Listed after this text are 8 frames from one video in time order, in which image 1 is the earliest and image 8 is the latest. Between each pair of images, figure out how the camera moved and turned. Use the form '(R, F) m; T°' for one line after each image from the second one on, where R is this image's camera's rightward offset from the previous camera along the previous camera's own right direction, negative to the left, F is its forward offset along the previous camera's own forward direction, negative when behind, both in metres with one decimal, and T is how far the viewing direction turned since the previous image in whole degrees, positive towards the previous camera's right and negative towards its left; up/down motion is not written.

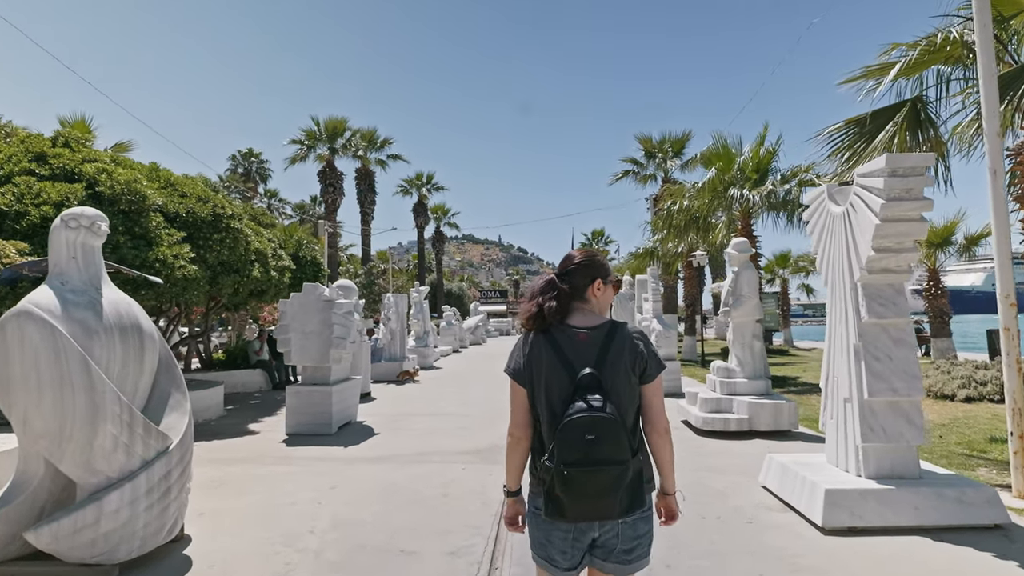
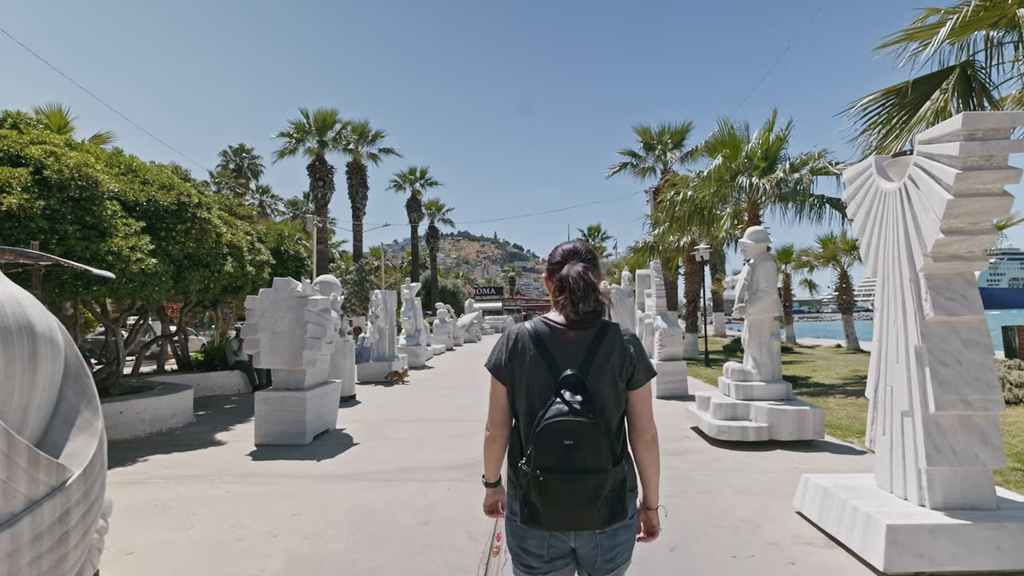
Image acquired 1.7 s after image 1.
(0.0, +0.7) m; 0°
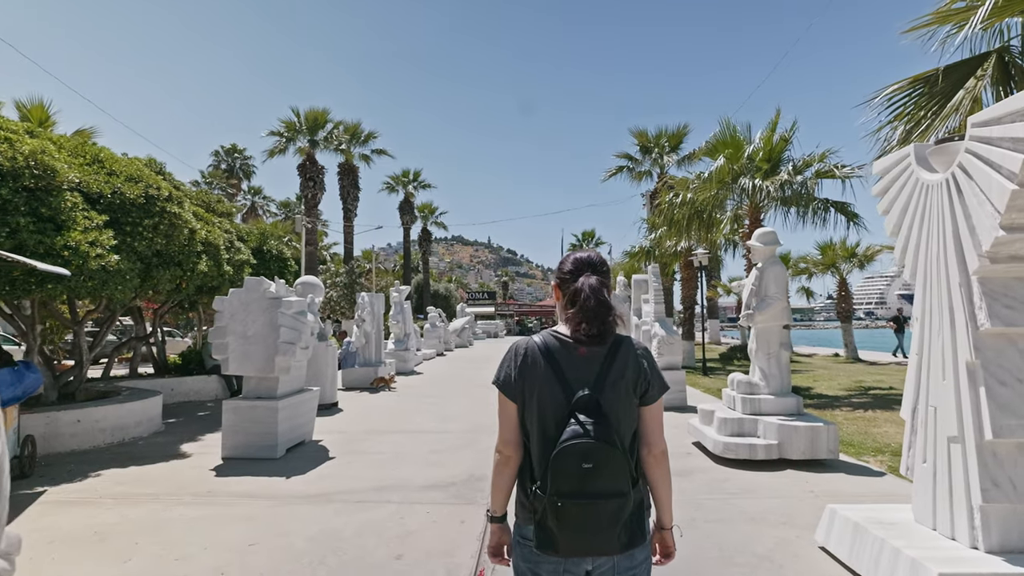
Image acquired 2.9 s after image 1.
(0.0, +0.5) m; +1°
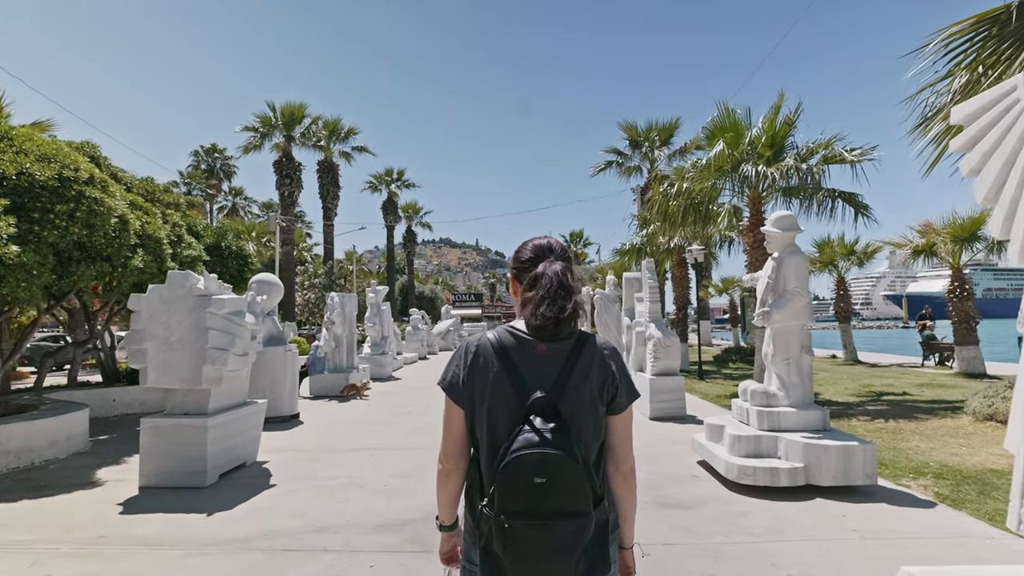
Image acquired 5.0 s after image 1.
(+0.1, +1.0) m; +1°
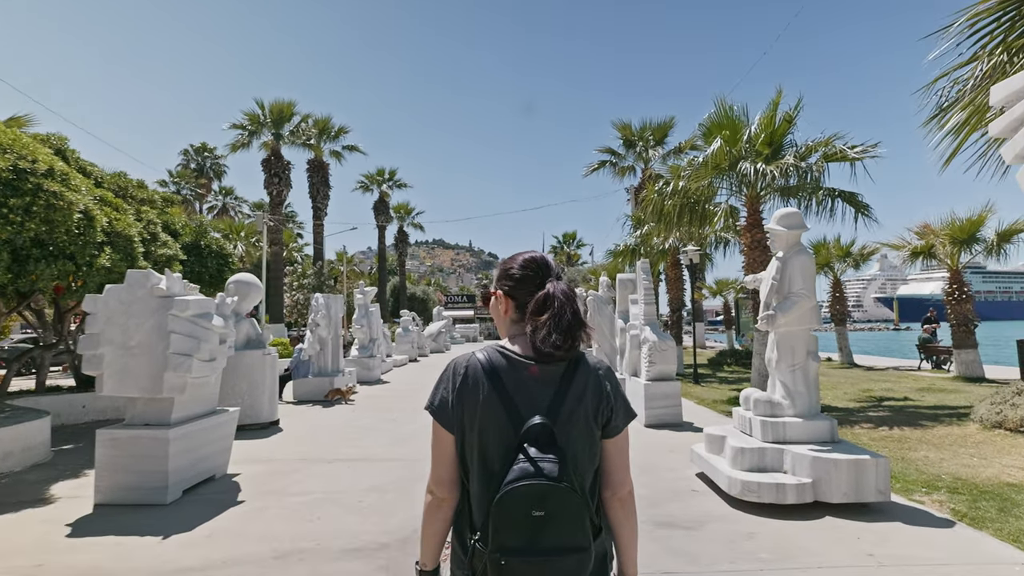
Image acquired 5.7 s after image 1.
(+0.1, +0.4) m; +1°
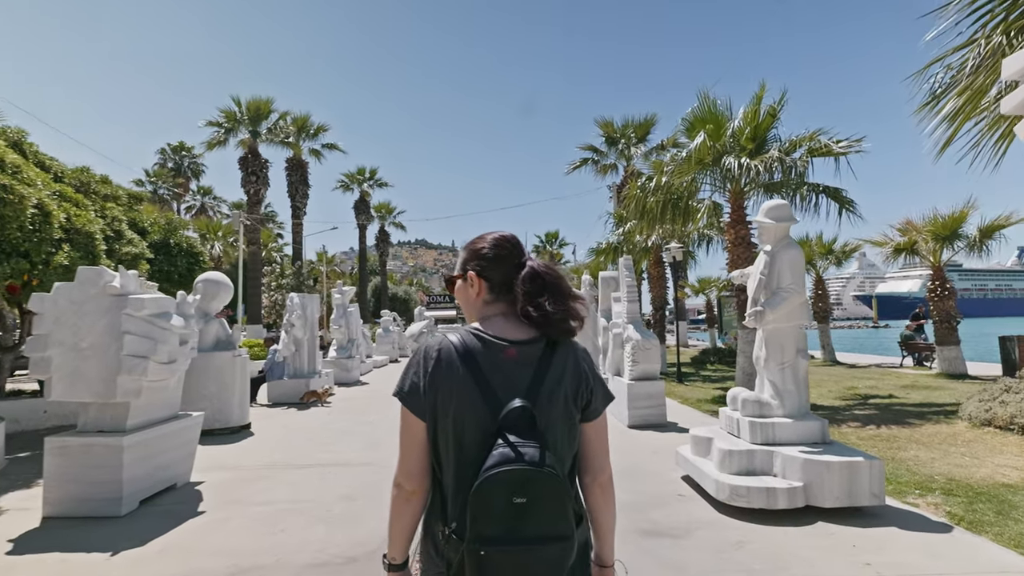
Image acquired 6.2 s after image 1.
(+0.1, +0.2) m; +2°
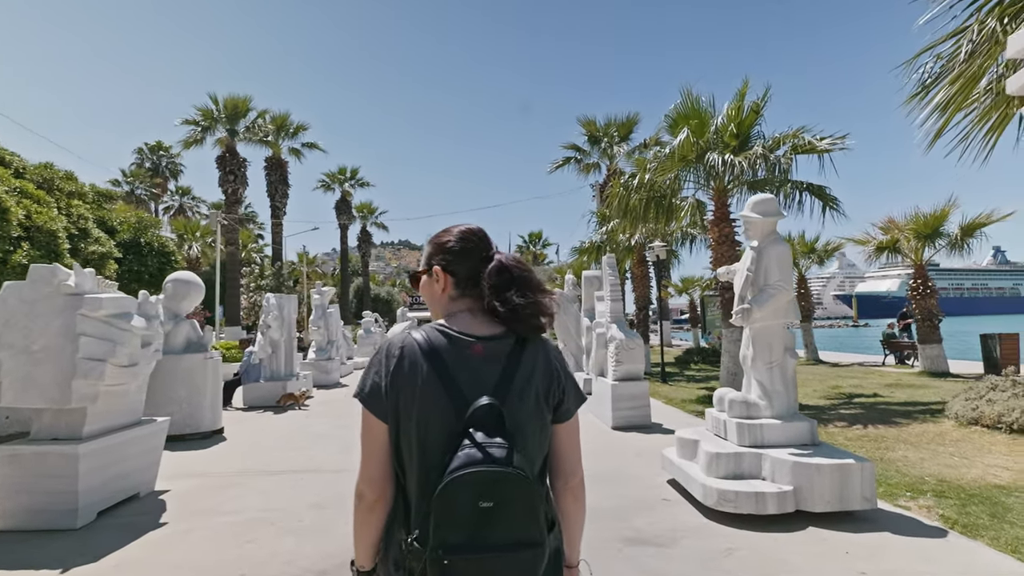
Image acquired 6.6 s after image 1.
(0.0, +0.2) m; +2°
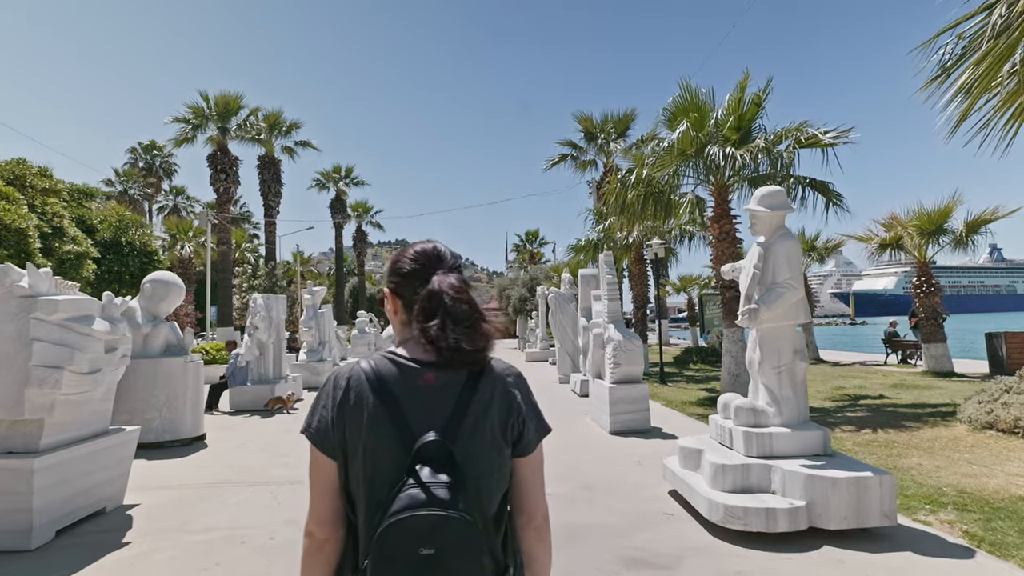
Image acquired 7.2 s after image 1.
(+0.1, +0.3) m; 0°
